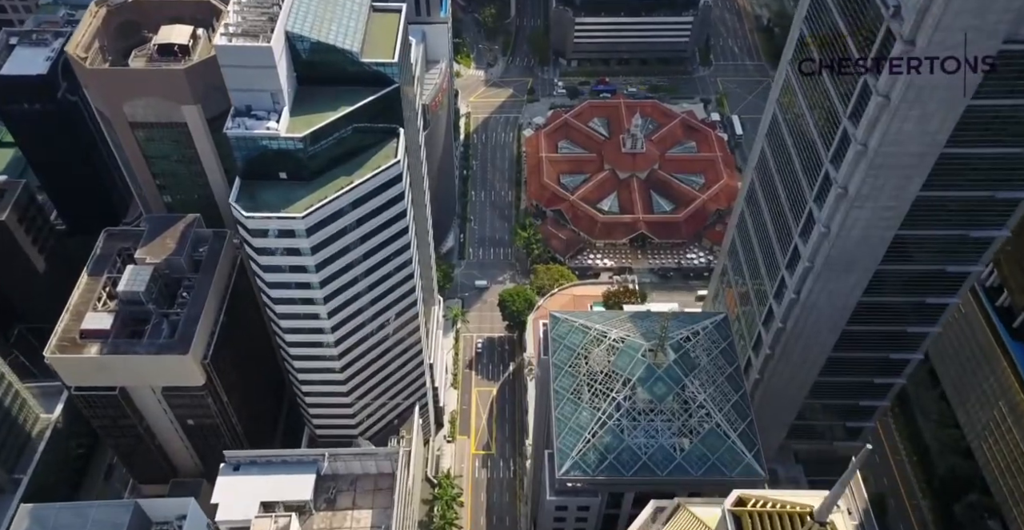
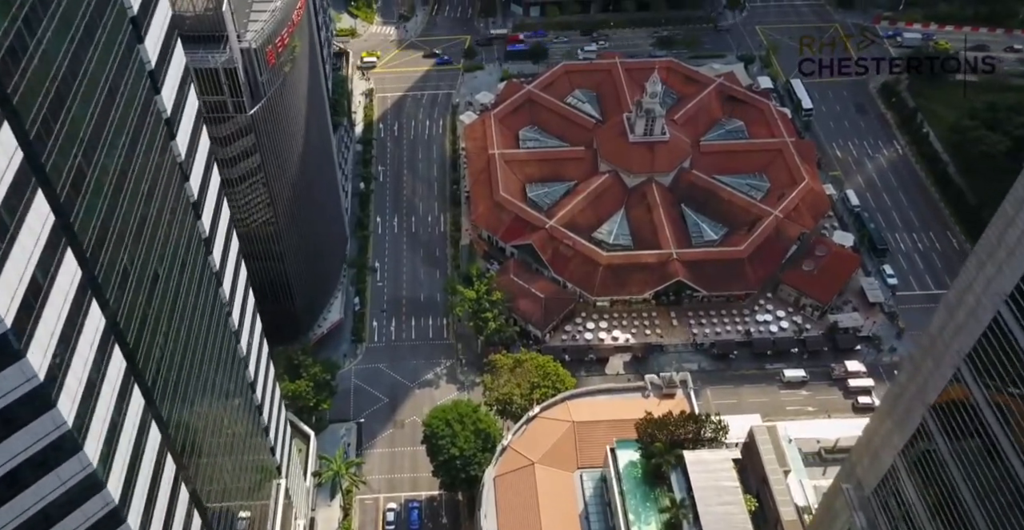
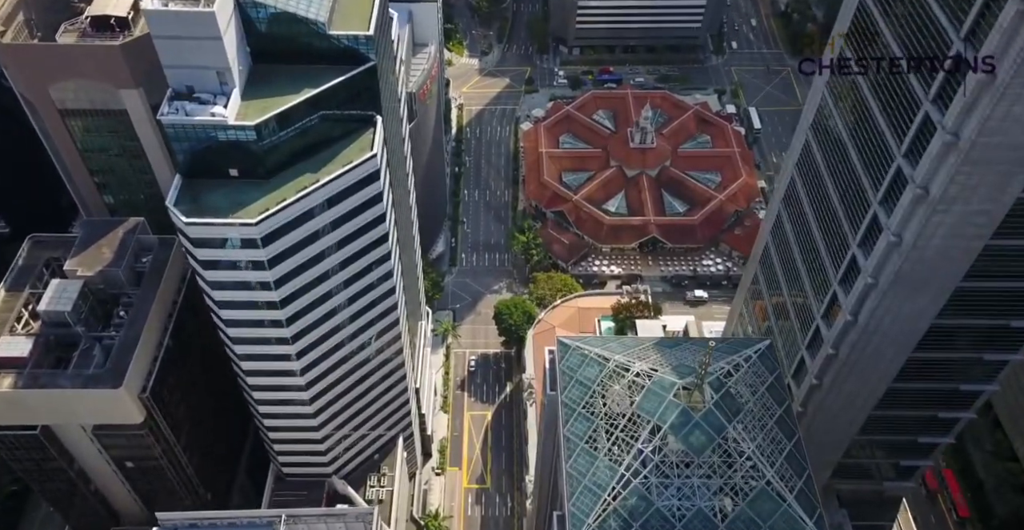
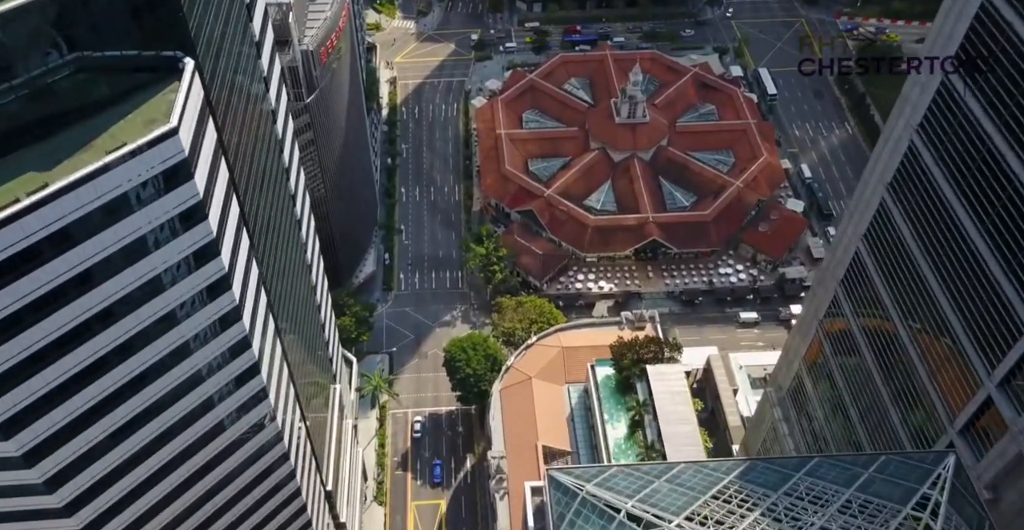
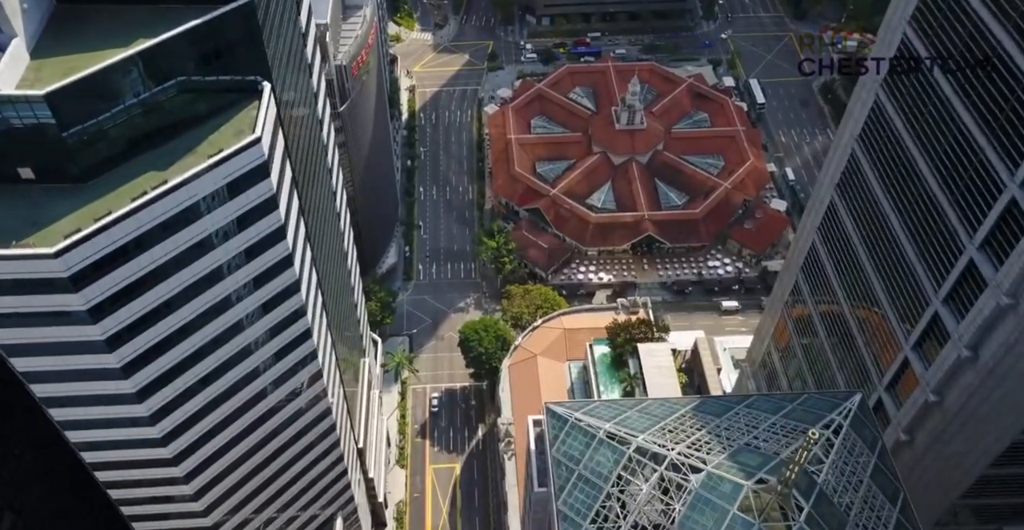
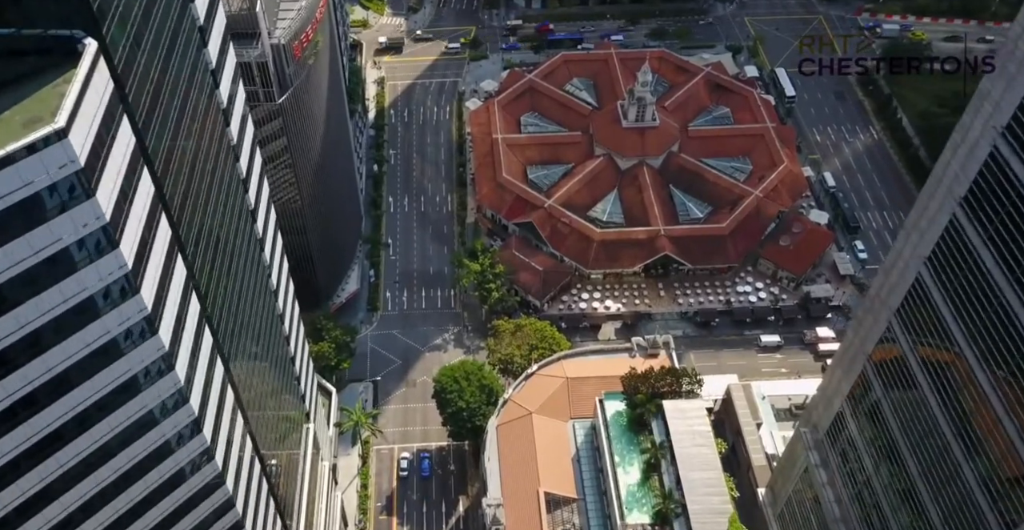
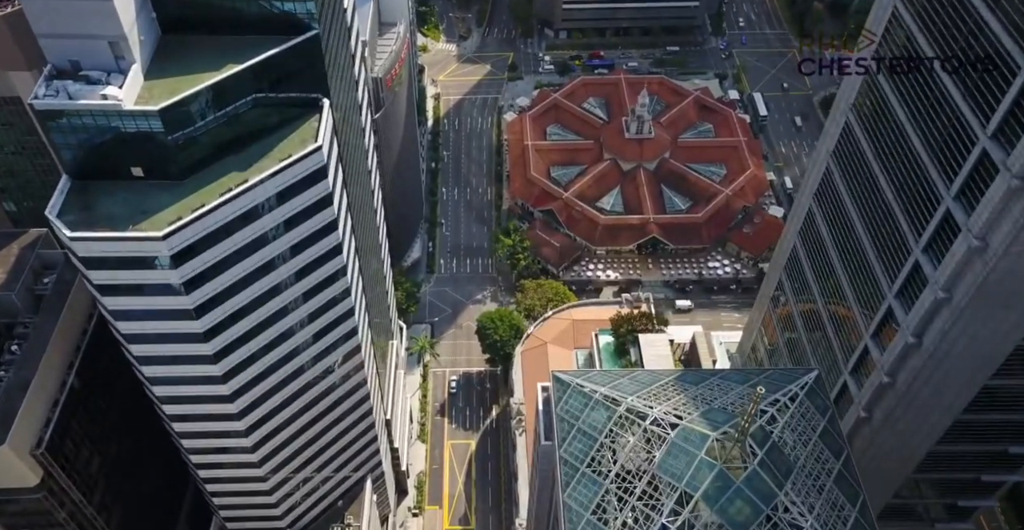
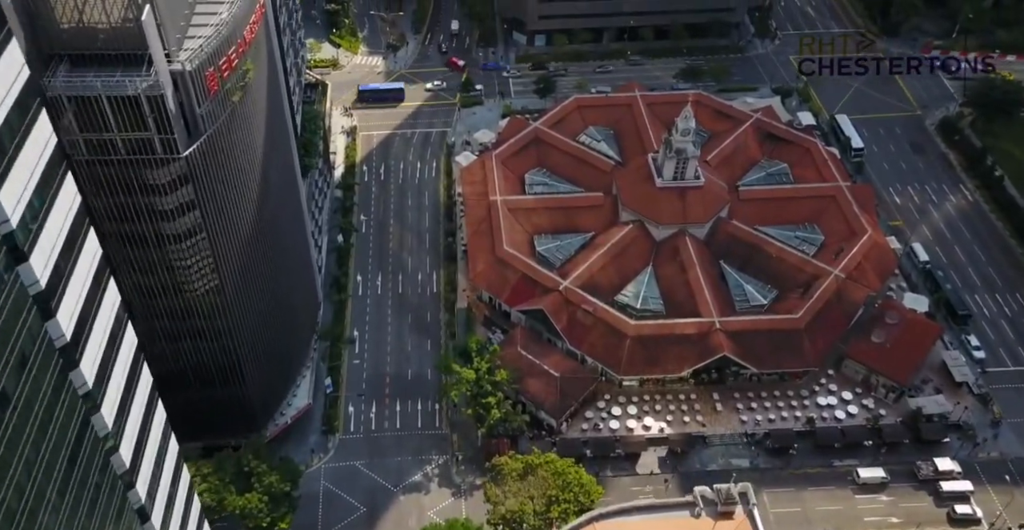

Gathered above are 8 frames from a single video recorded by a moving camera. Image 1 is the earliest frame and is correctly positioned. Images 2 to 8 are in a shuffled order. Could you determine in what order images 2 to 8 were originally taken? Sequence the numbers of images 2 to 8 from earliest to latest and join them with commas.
3, 7, 5, 4, 6, 2, 8
